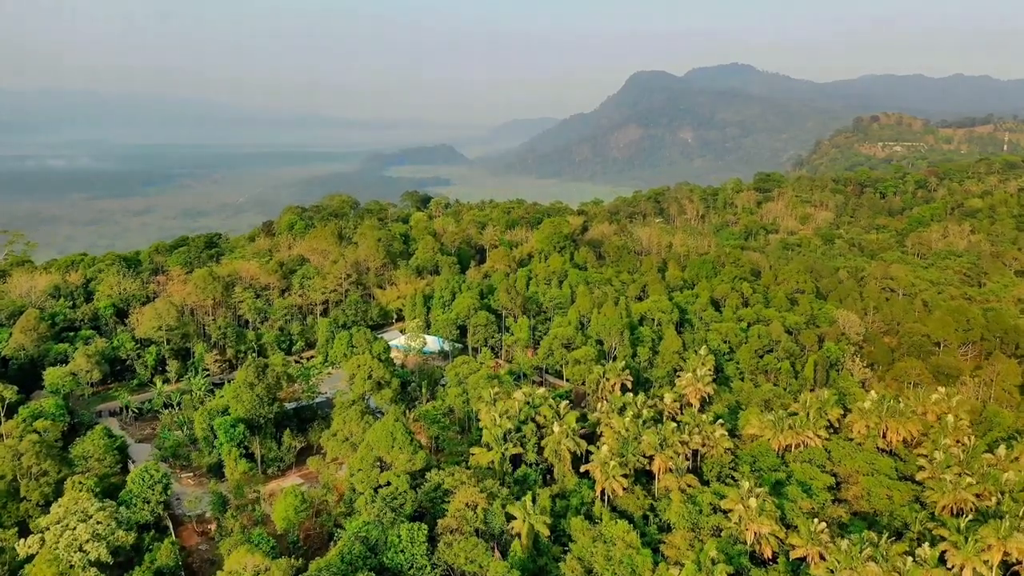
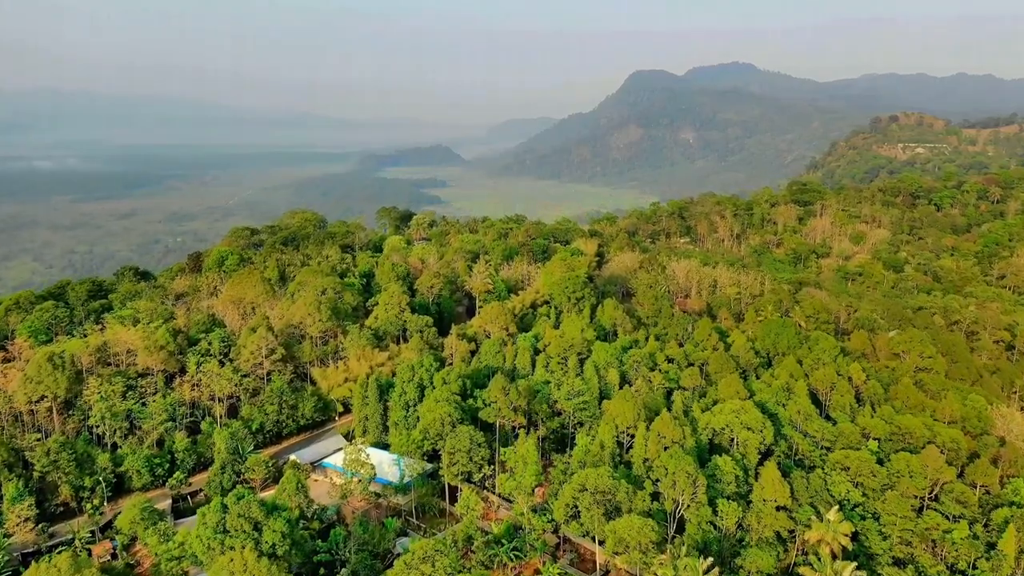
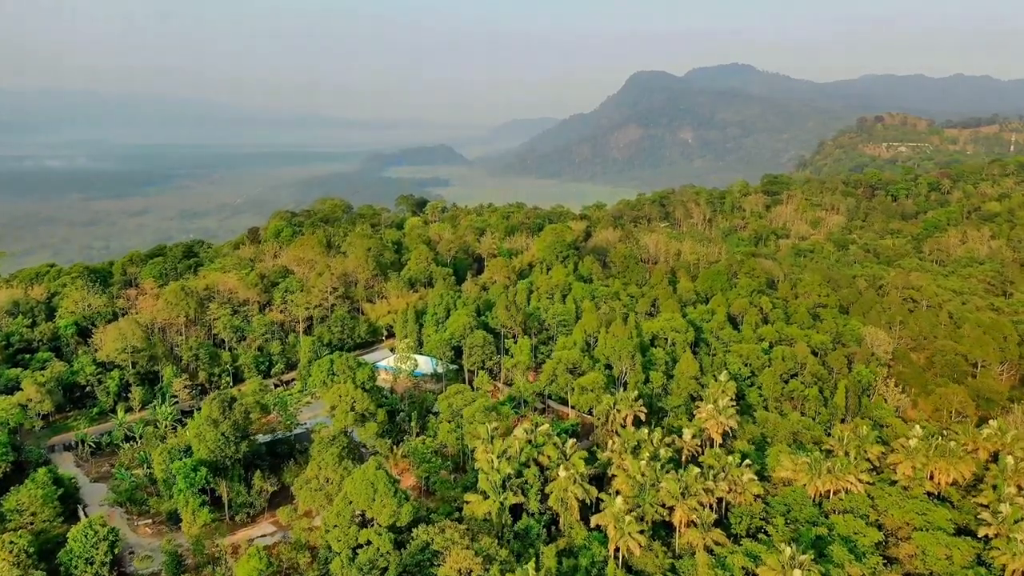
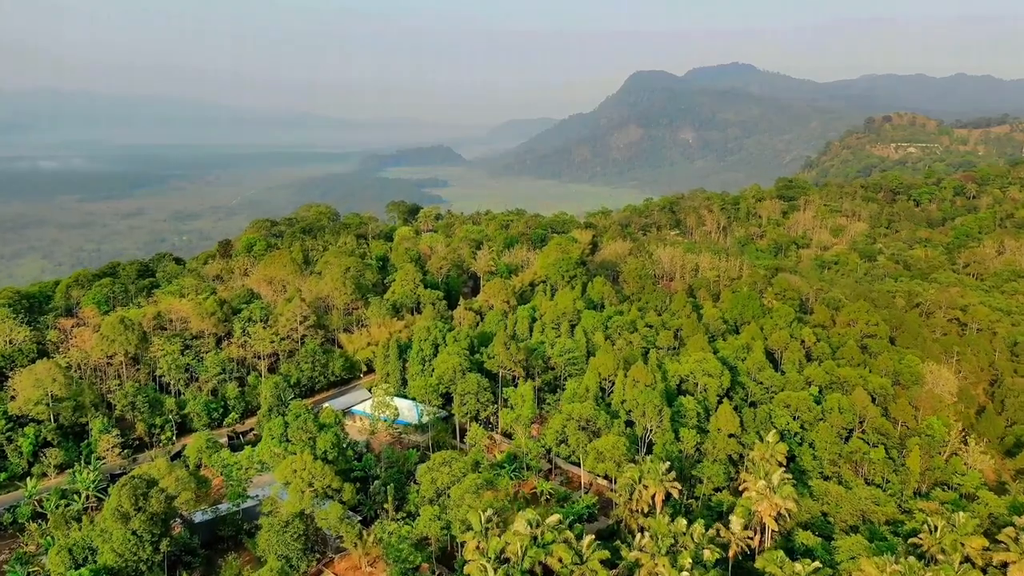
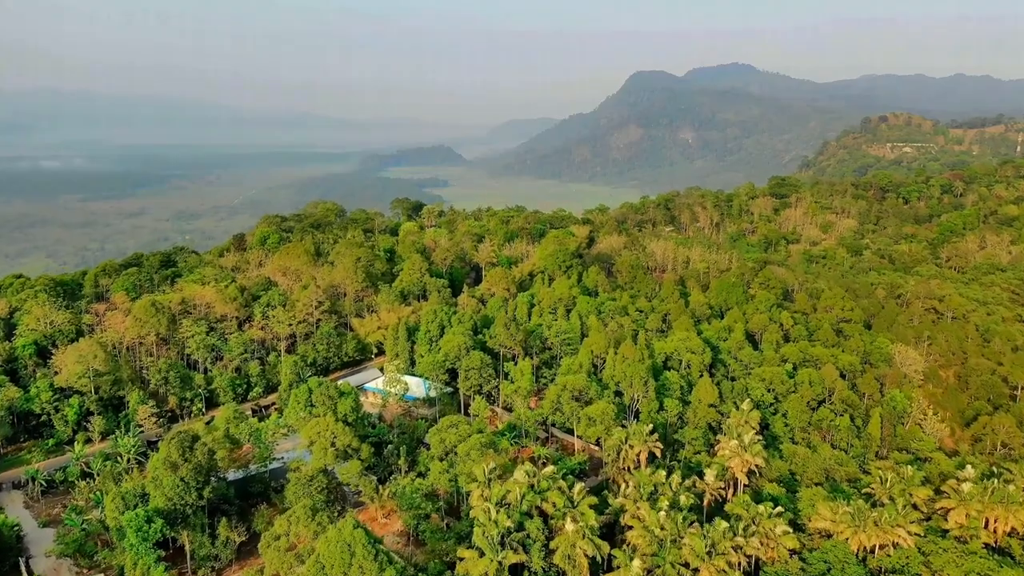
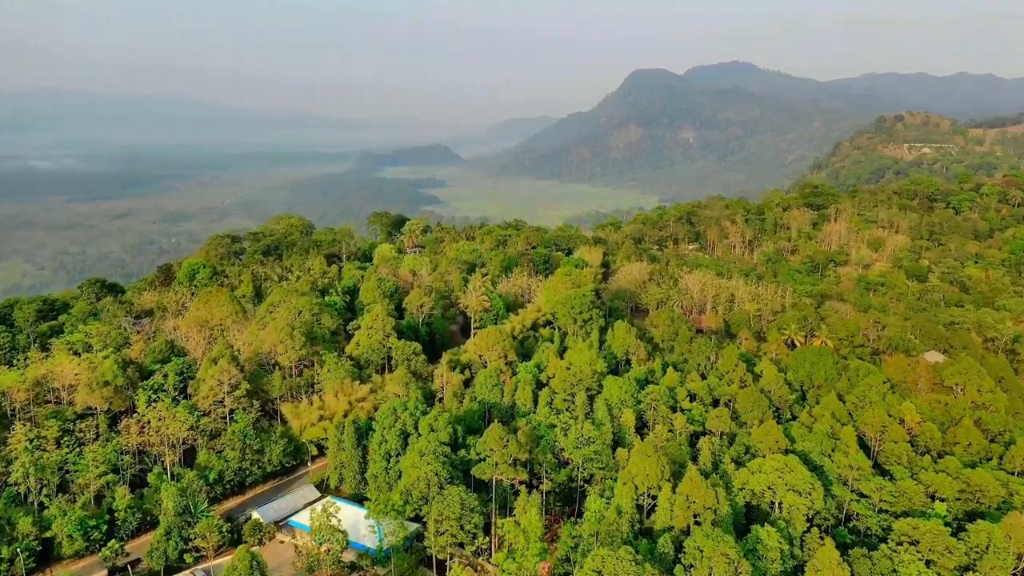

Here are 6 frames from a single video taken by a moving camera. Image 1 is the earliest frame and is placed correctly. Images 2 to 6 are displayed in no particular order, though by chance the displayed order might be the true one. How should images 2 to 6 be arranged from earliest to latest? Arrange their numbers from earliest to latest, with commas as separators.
3, 5, 4, 2, 6
